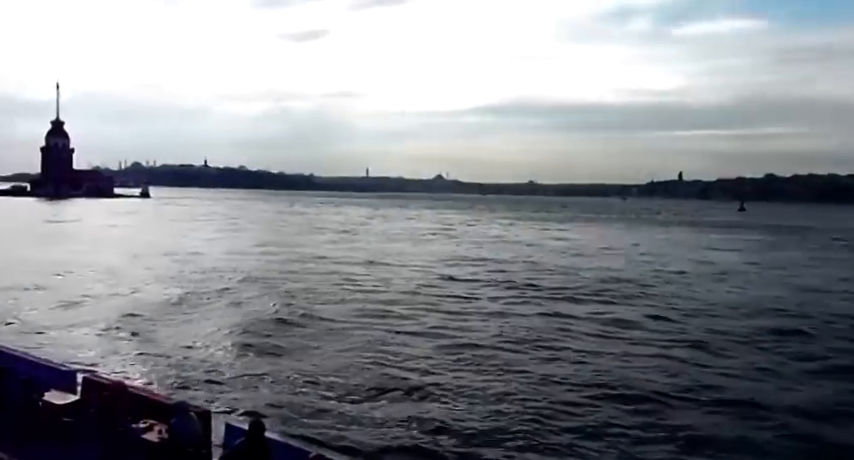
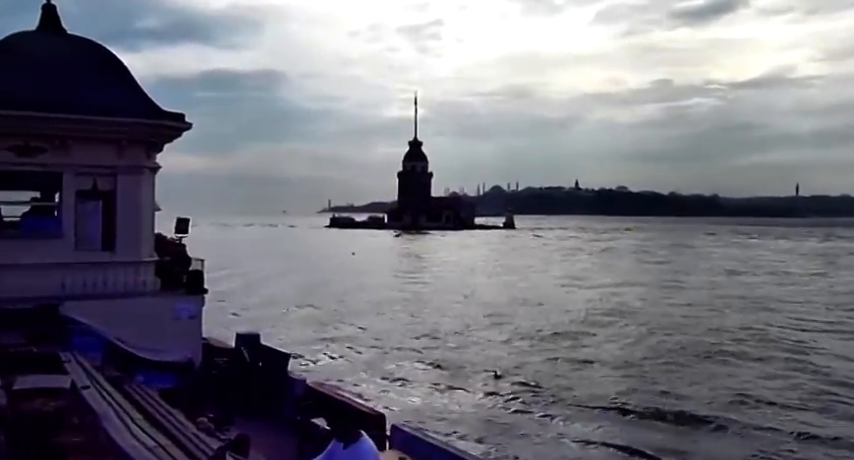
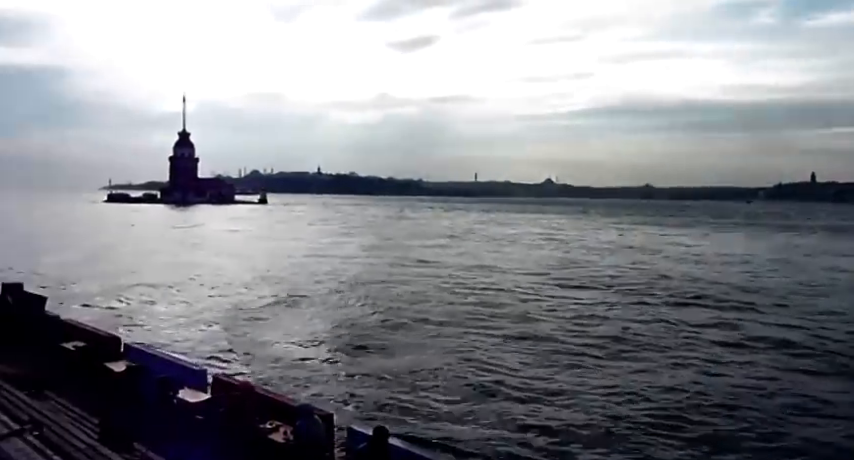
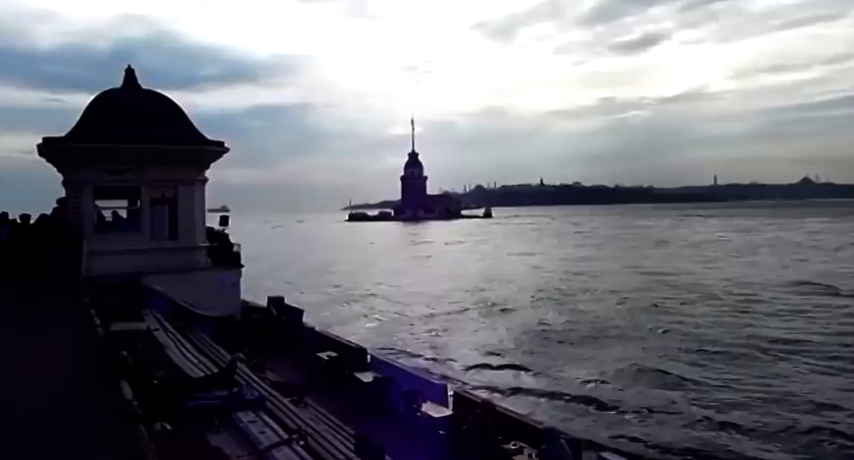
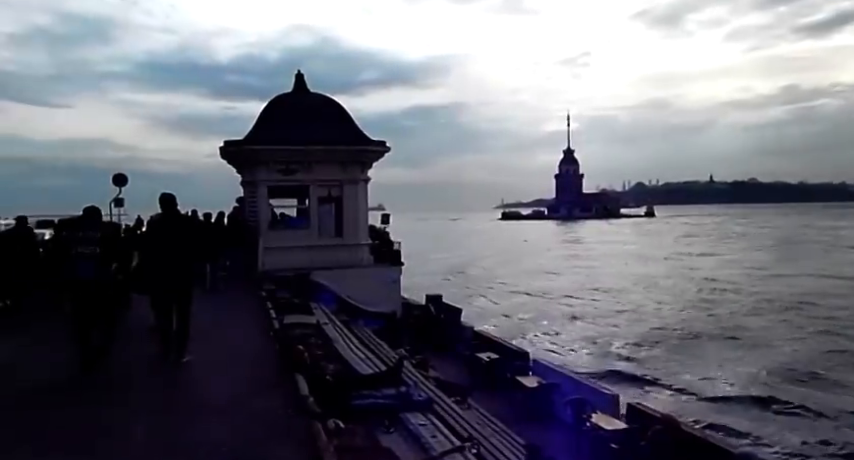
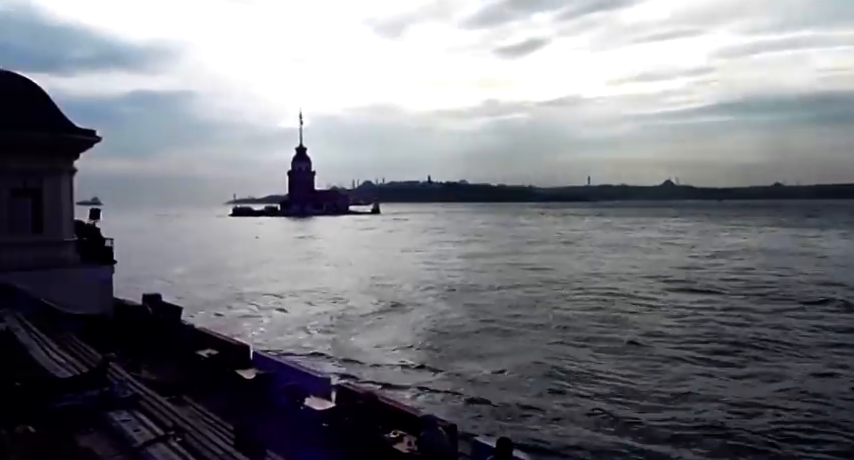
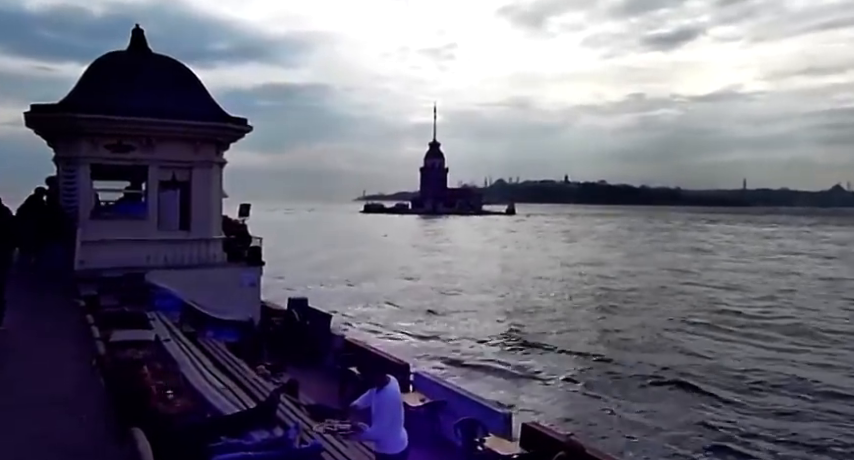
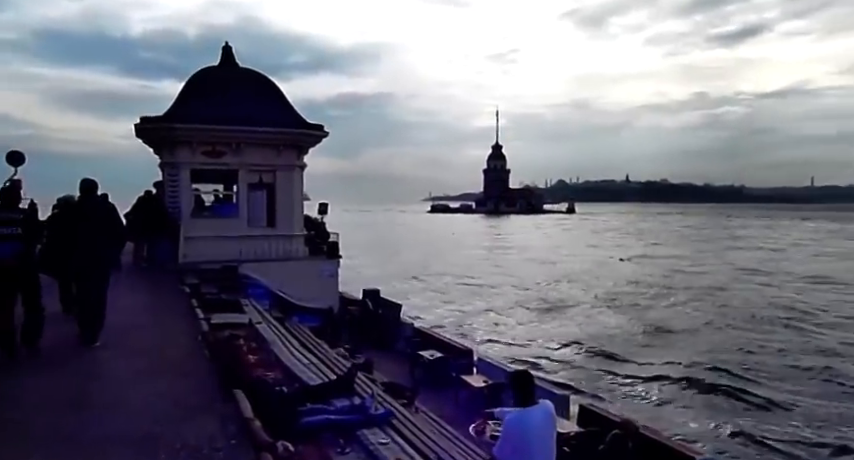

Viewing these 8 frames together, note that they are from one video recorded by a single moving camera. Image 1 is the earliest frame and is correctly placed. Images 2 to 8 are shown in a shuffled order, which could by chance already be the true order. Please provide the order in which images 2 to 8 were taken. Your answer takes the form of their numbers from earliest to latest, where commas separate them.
3, 6, 4, 5, 8, 7, 2
